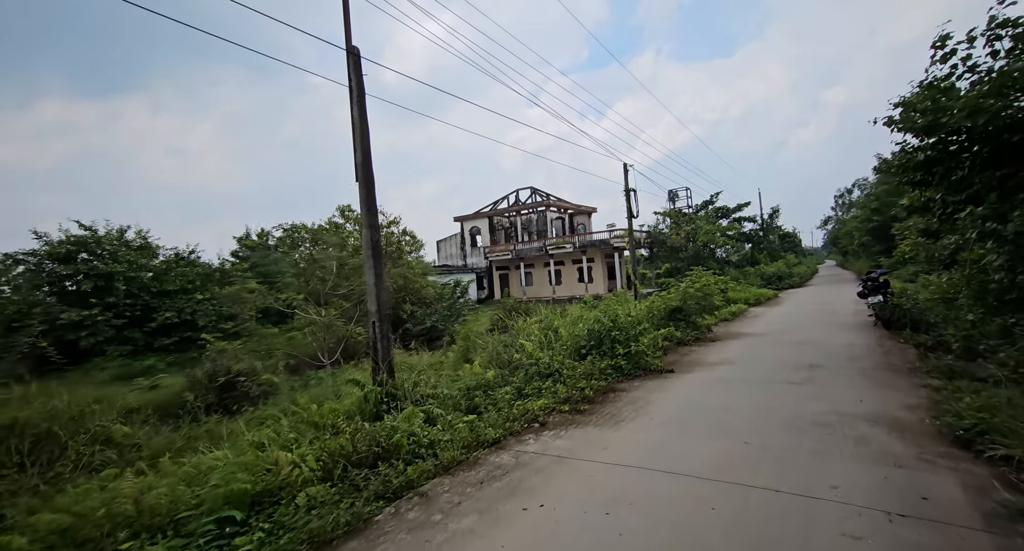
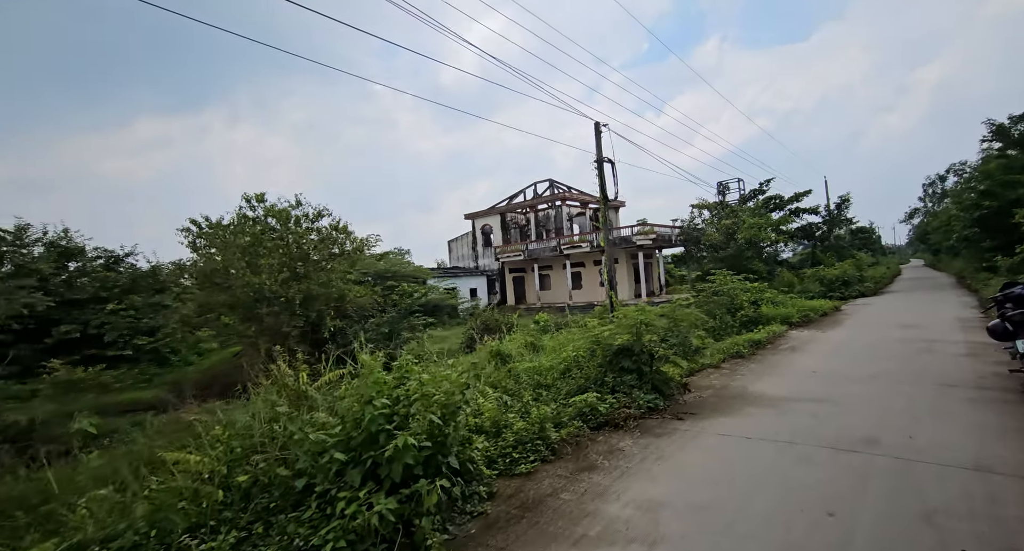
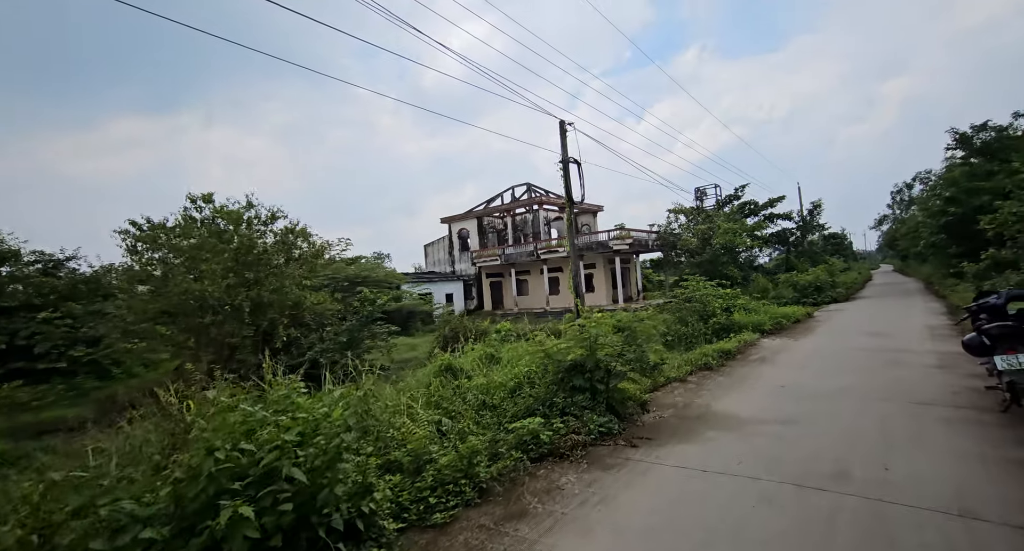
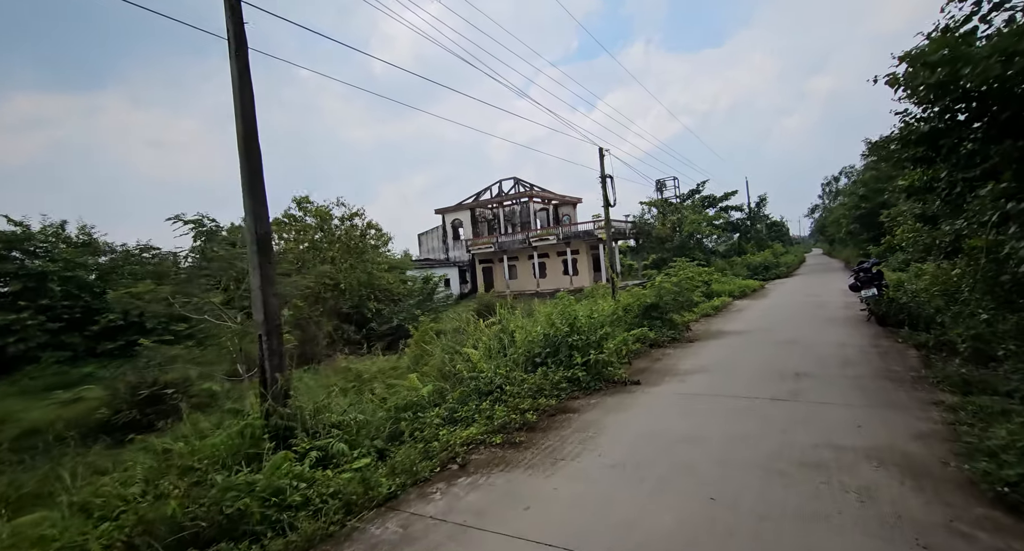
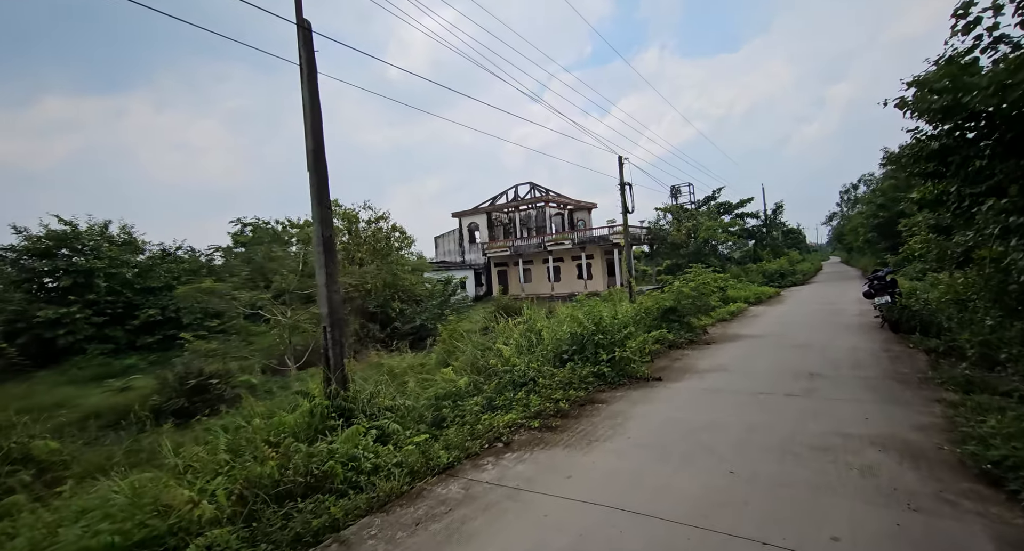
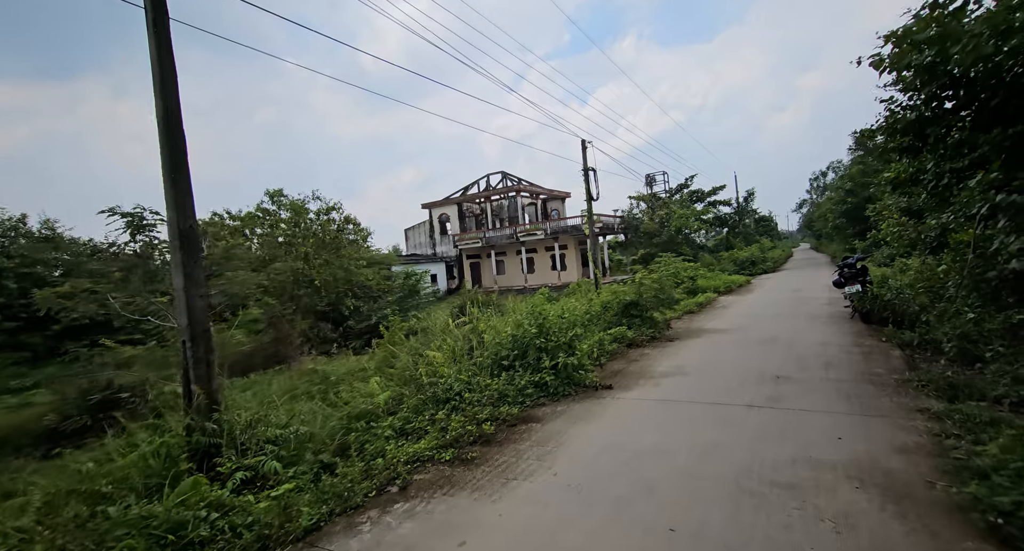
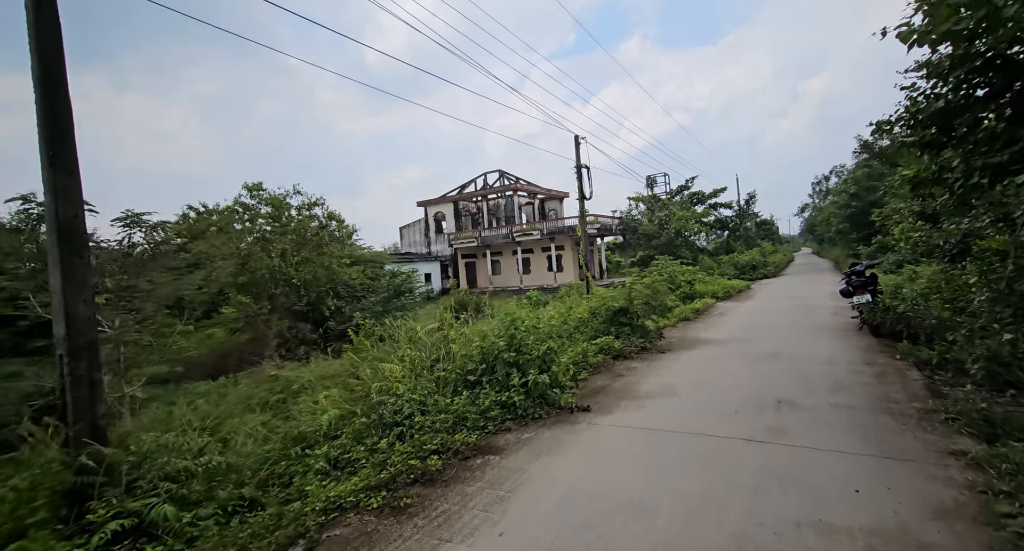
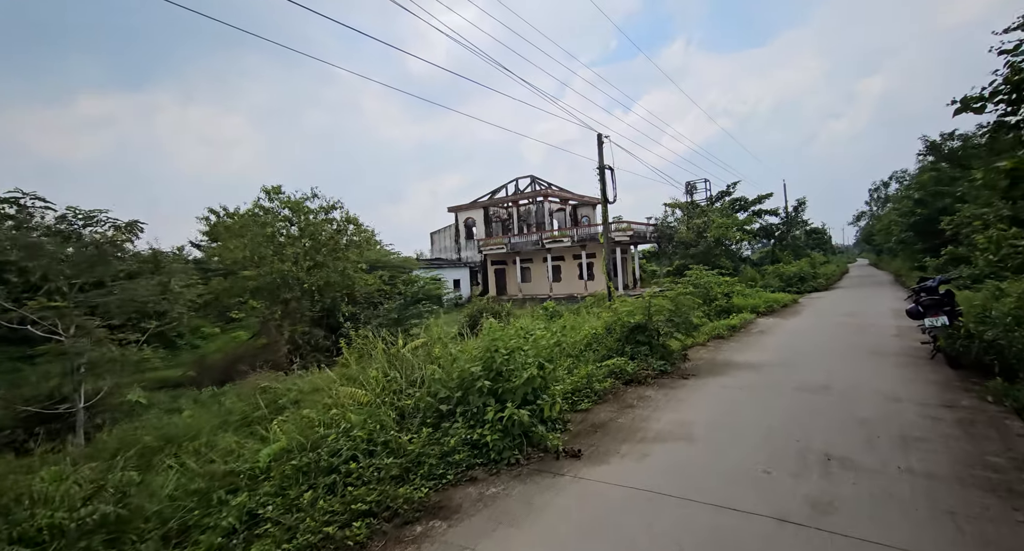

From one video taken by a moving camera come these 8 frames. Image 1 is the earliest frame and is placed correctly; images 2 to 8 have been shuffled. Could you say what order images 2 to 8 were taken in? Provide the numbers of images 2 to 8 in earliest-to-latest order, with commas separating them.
5, 4, 6, 7, 8, 2, 3
